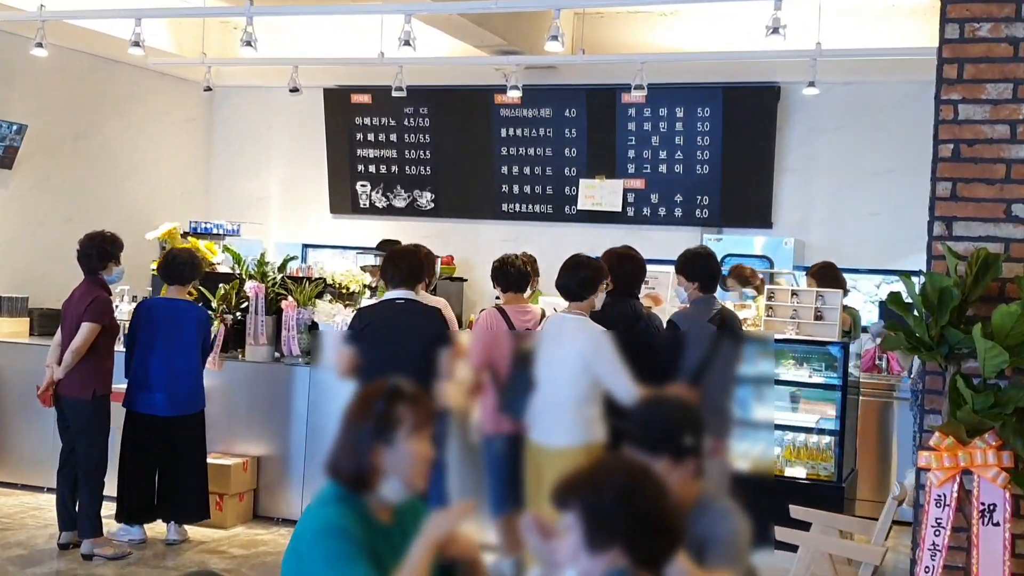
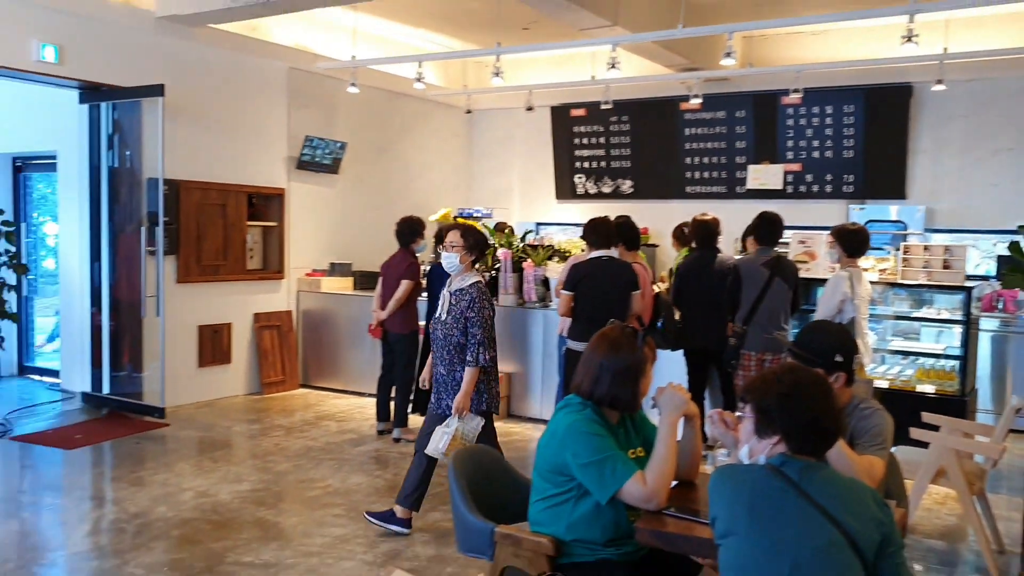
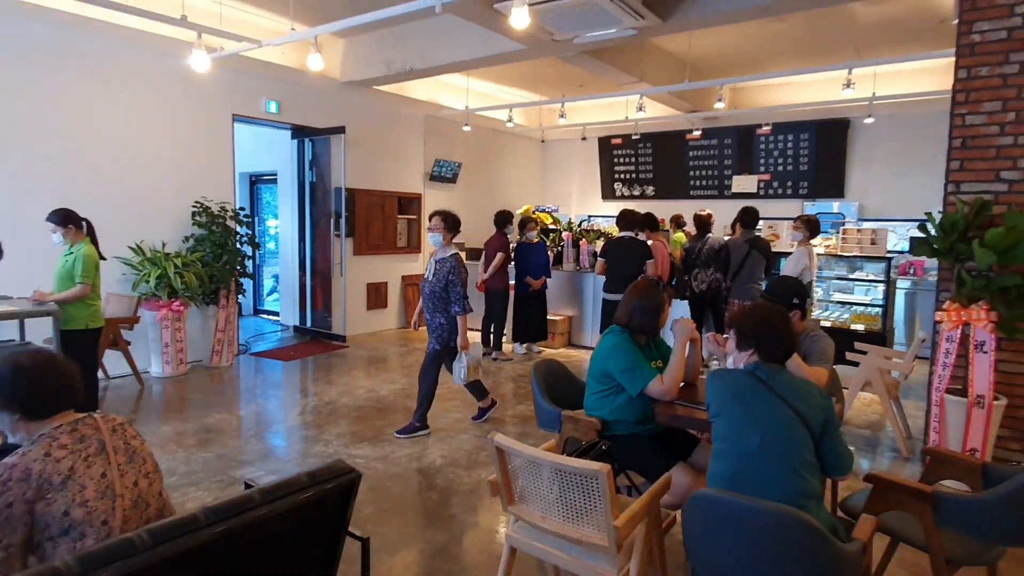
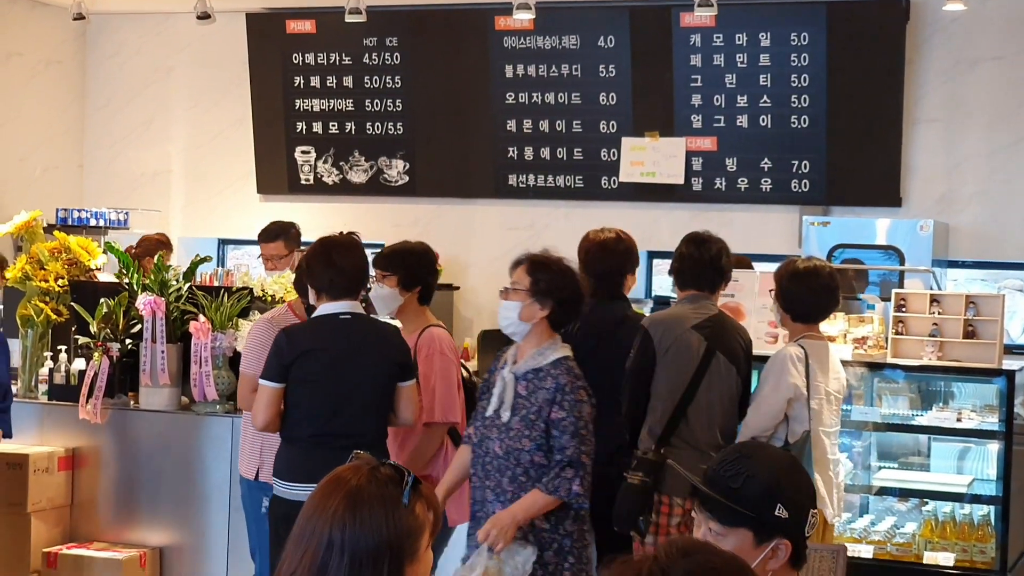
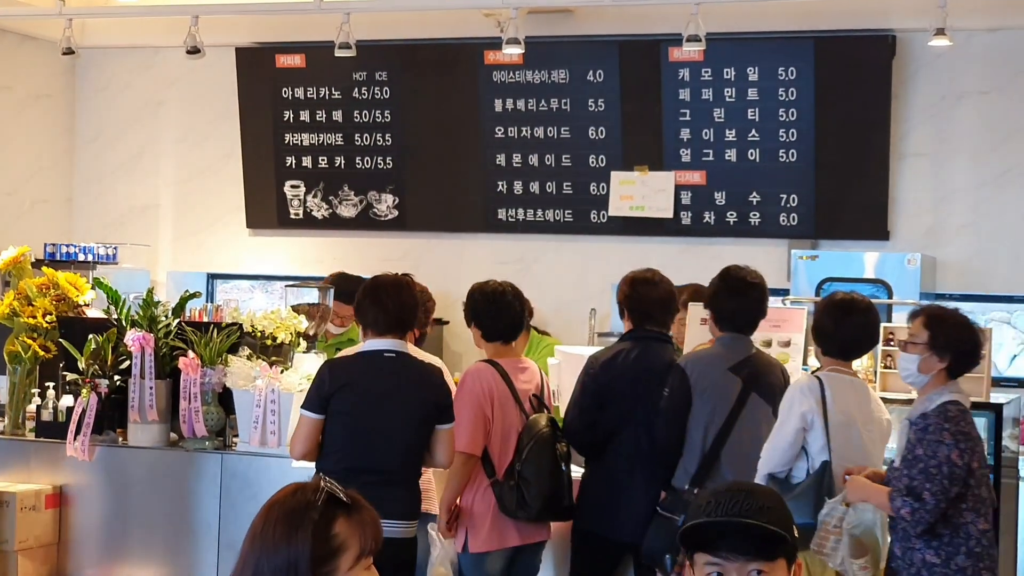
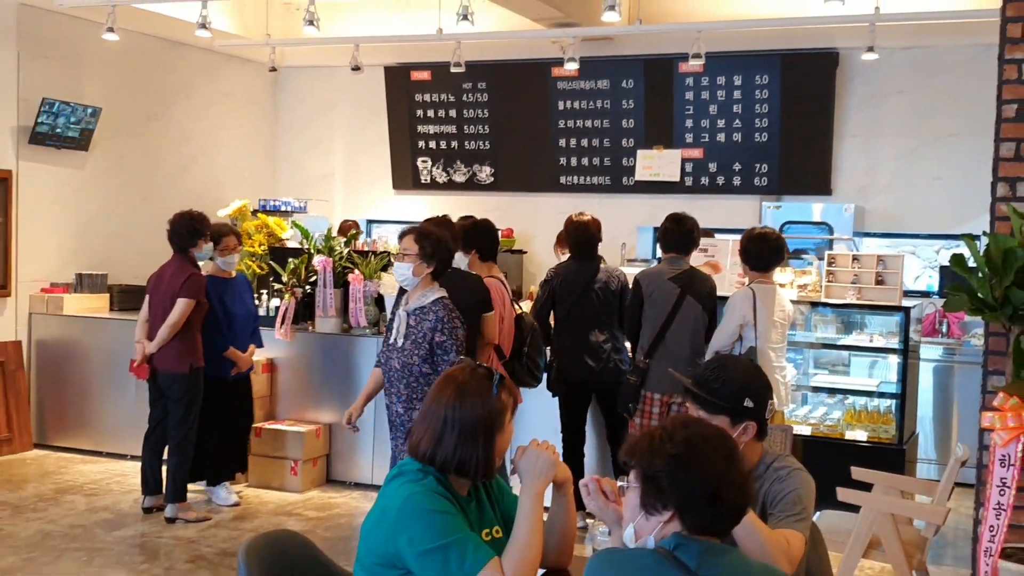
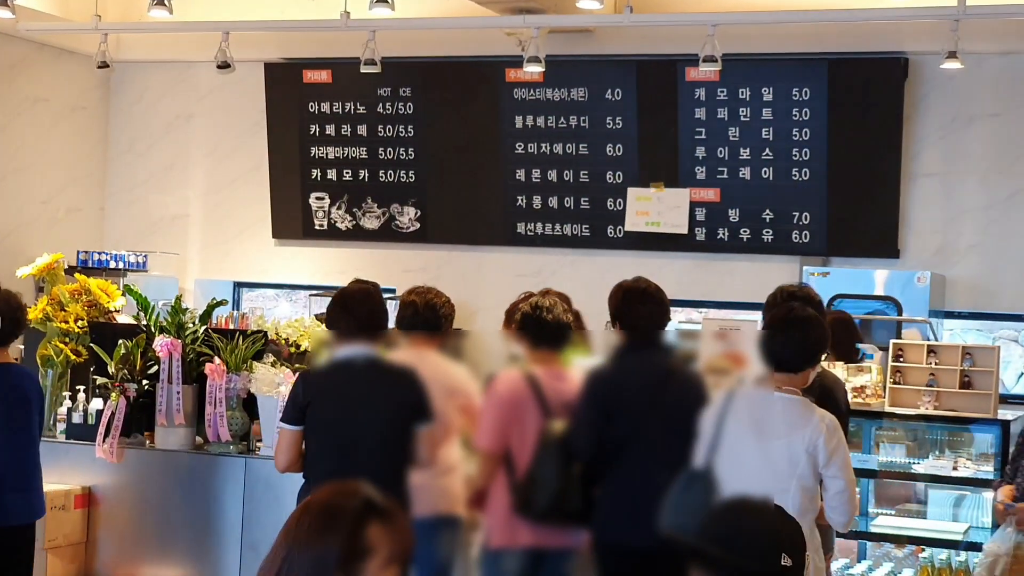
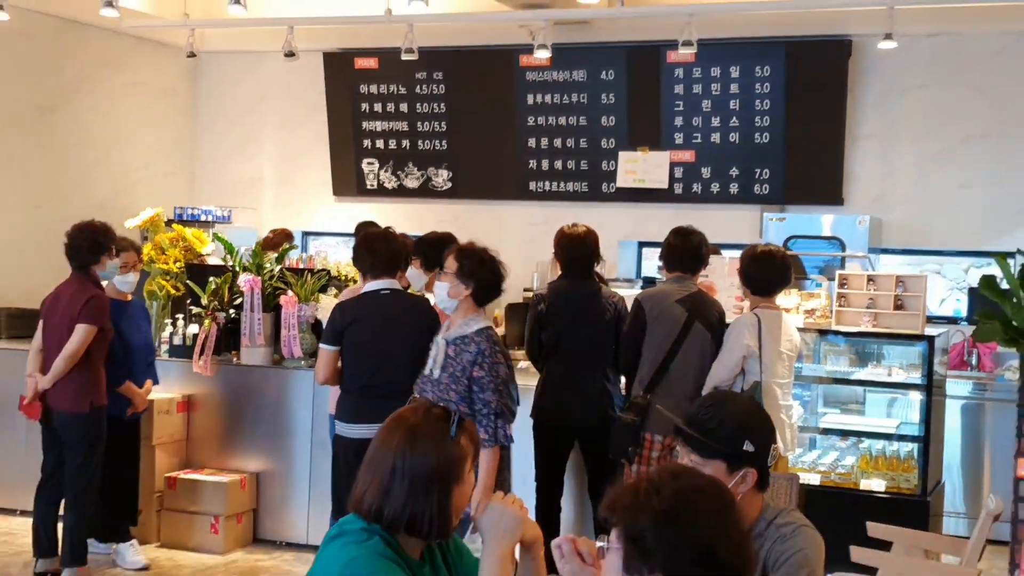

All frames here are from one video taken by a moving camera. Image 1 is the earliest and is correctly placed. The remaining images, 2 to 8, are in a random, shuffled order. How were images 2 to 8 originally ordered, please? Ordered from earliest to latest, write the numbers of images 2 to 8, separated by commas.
7, 5, 4, 8, 6, 2, 3
